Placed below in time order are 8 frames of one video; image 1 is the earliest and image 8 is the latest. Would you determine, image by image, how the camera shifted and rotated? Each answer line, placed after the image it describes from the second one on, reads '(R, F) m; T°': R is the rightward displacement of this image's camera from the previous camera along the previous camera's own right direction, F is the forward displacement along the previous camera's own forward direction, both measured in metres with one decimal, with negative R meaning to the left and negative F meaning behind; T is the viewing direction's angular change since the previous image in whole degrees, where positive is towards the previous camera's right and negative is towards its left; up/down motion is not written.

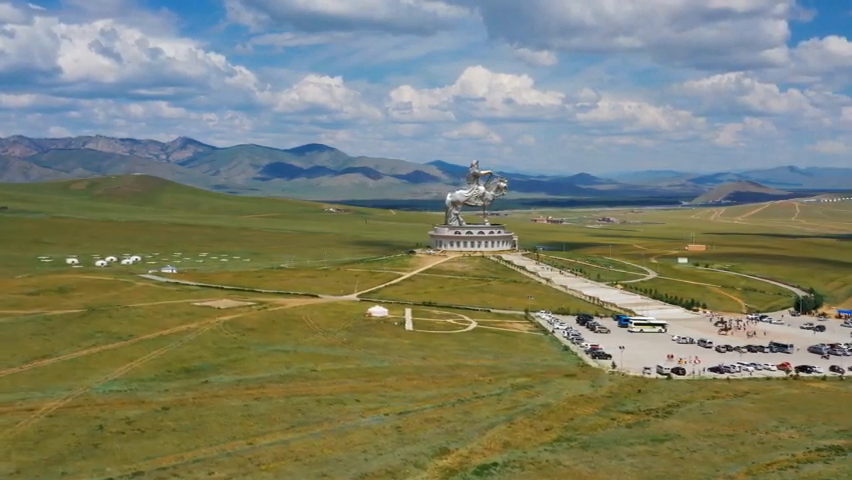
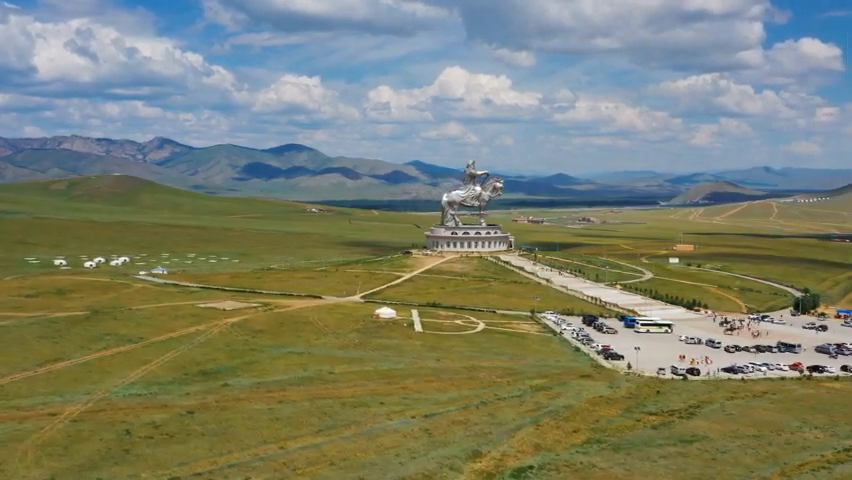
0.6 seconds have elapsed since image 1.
(-2.4, +0.4) m; +1°
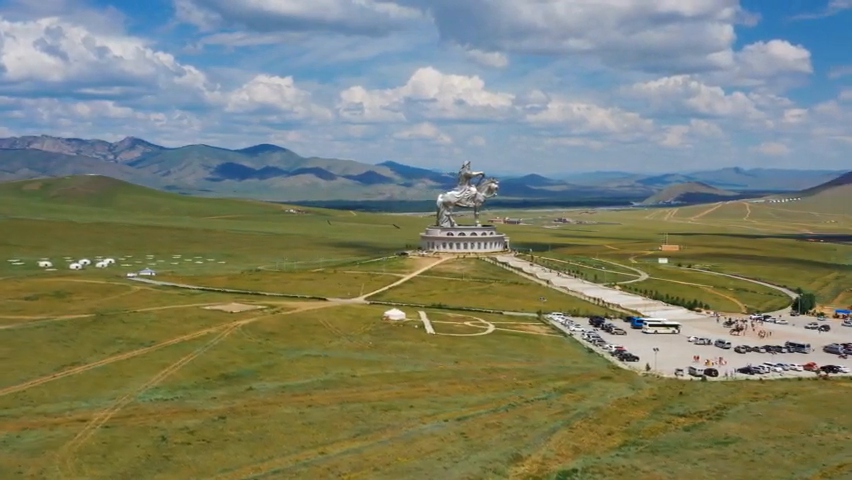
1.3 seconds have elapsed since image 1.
(-3.0, +0.5) m; +2°
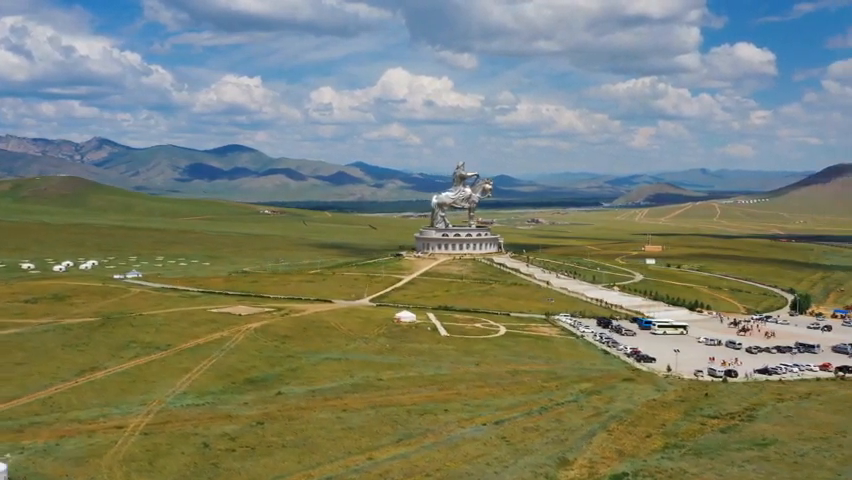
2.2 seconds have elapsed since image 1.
(-3.4, +0.6) m; +2°
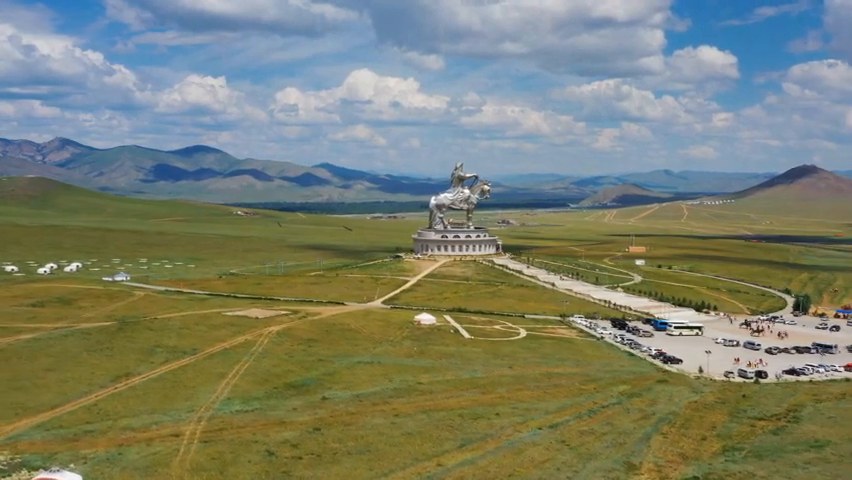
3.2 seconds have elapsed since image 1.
(-4.3, +0.8) m; +2°
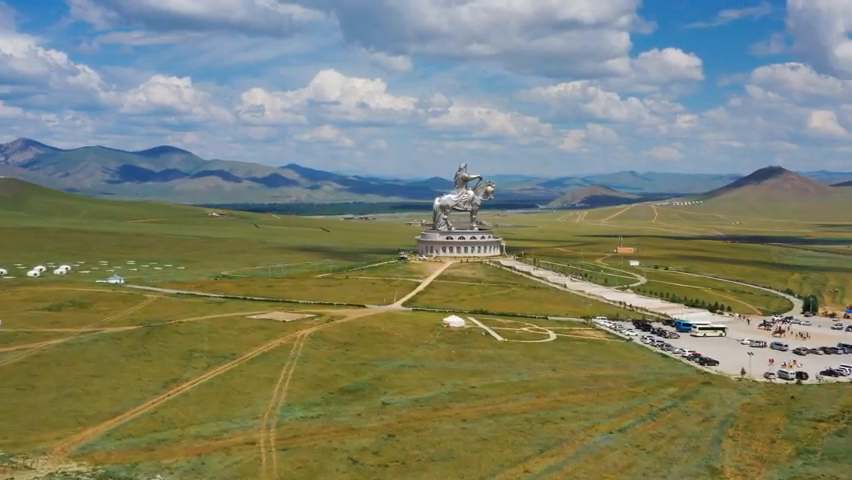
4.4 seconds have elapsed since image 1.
(-4.9, +0.9) m; +2°
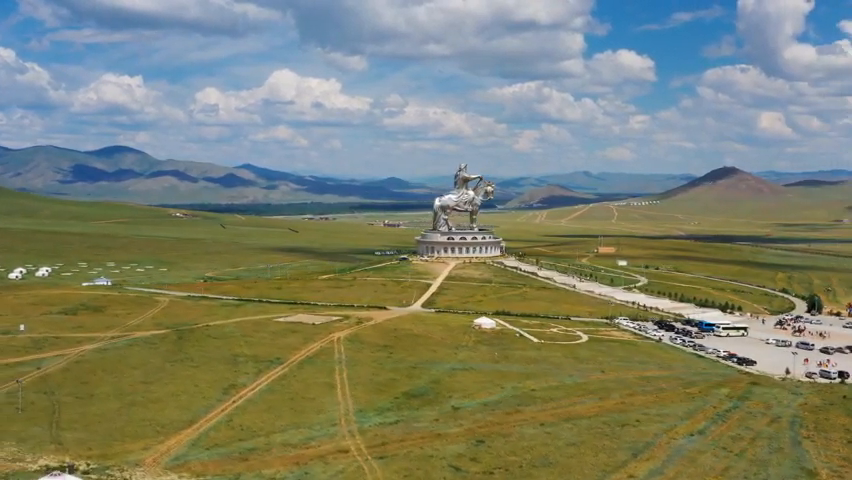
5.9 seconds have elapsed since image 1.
(-5.9, +1.1) m; +3°
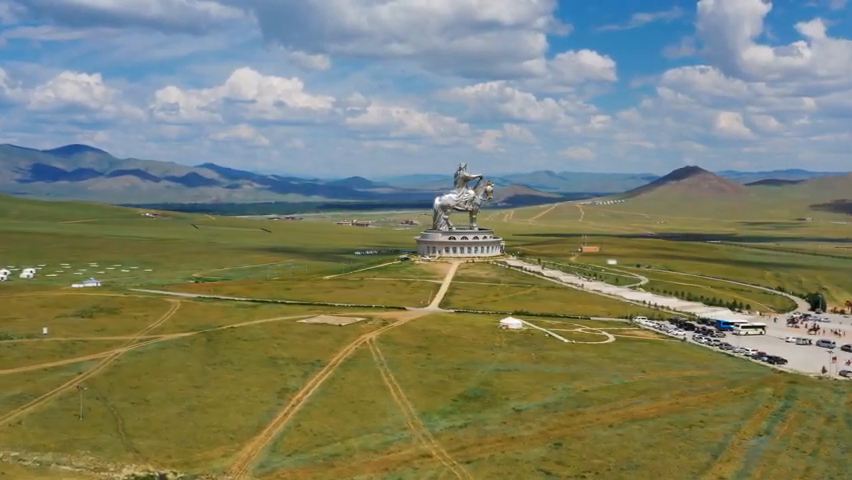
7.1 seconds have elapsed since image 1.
(-4.9, +0.9) m; +2°
